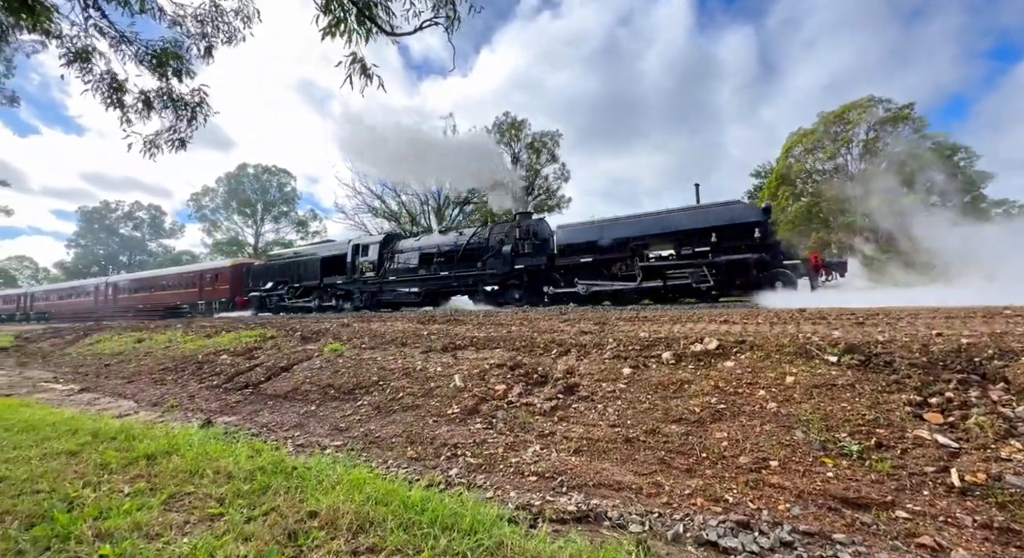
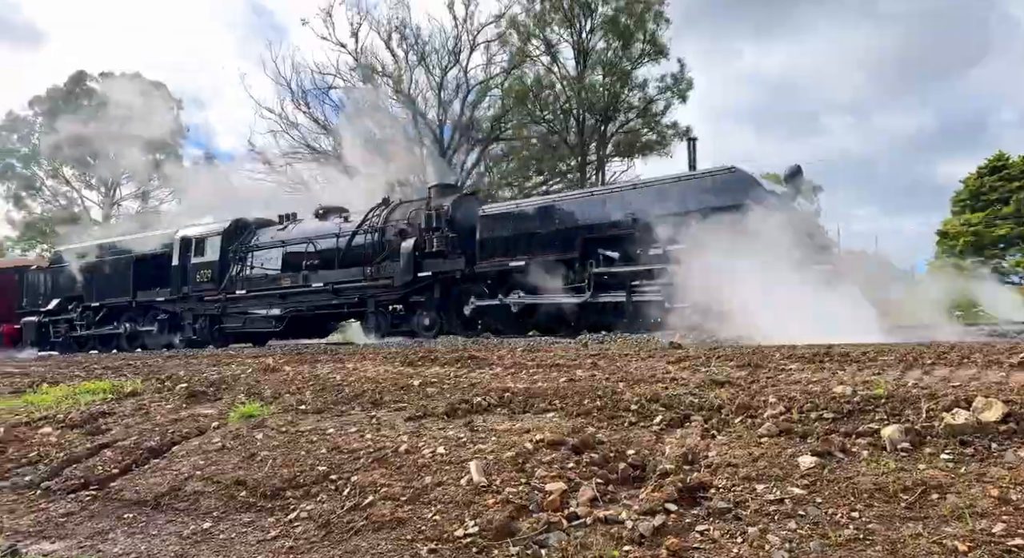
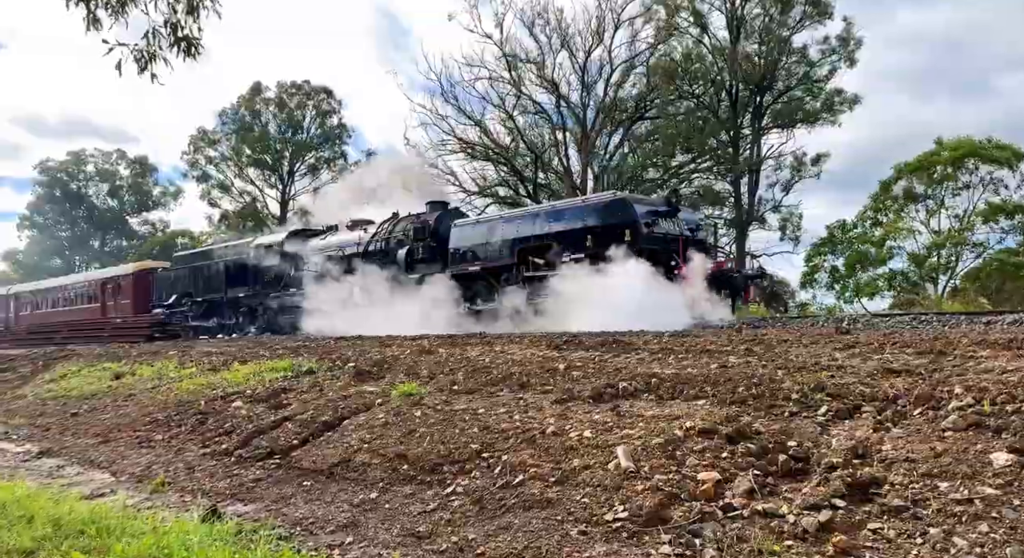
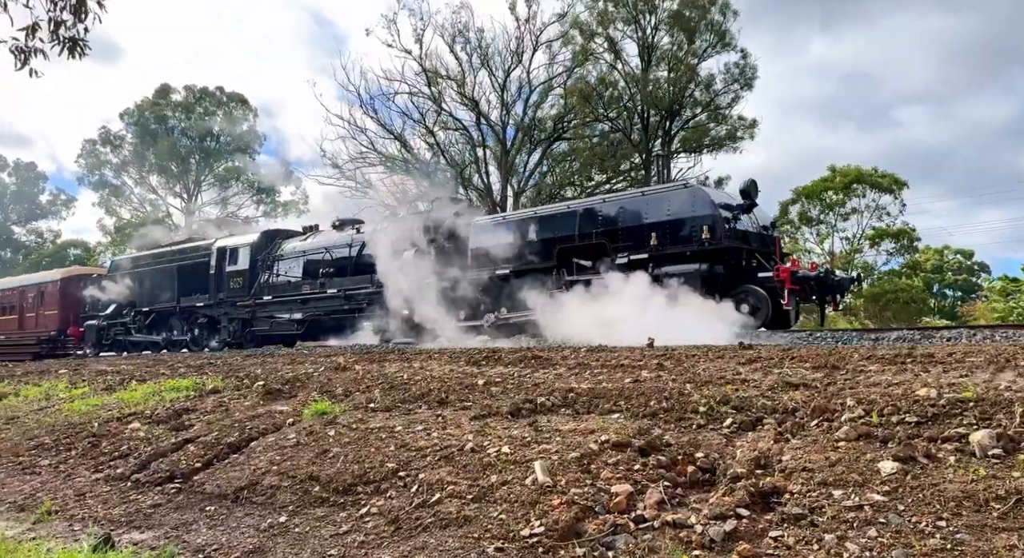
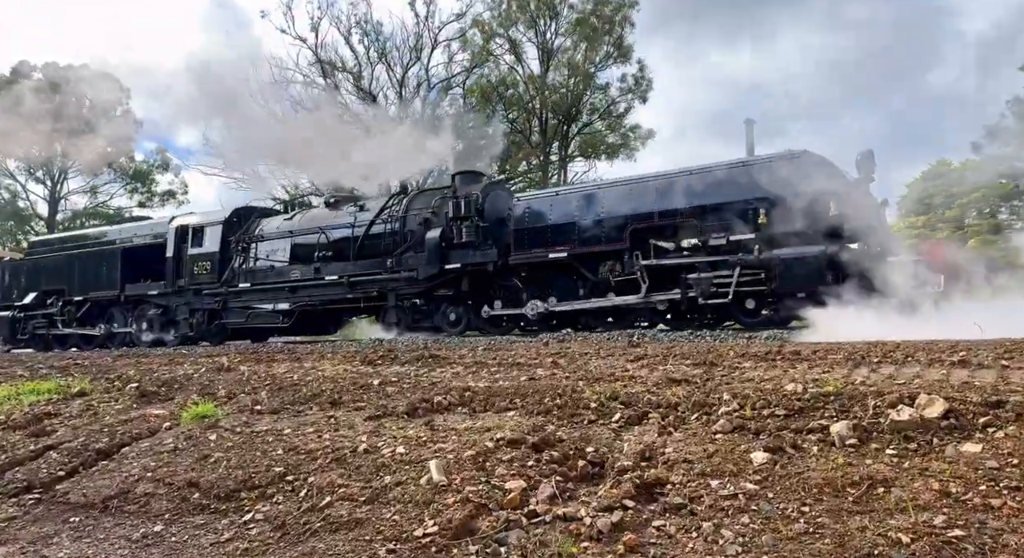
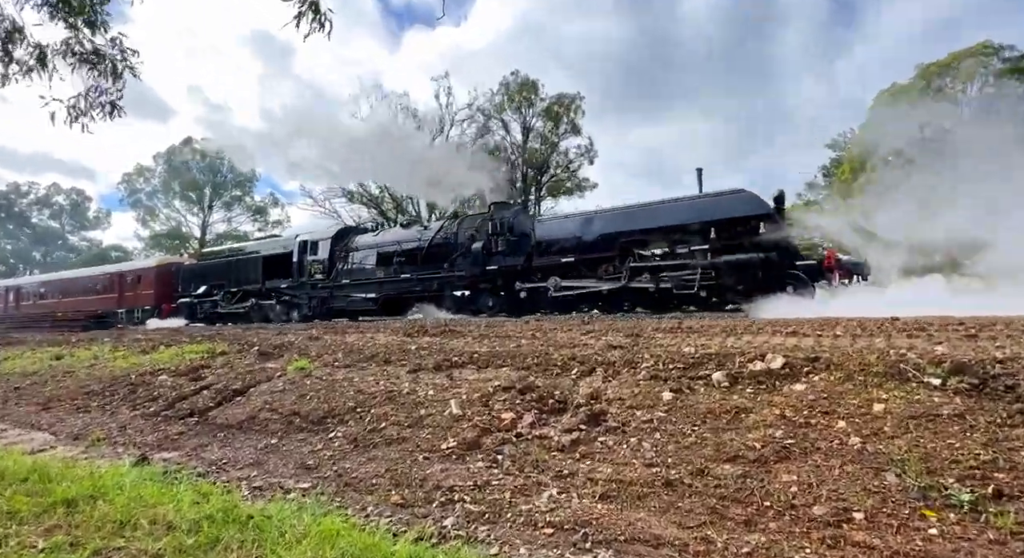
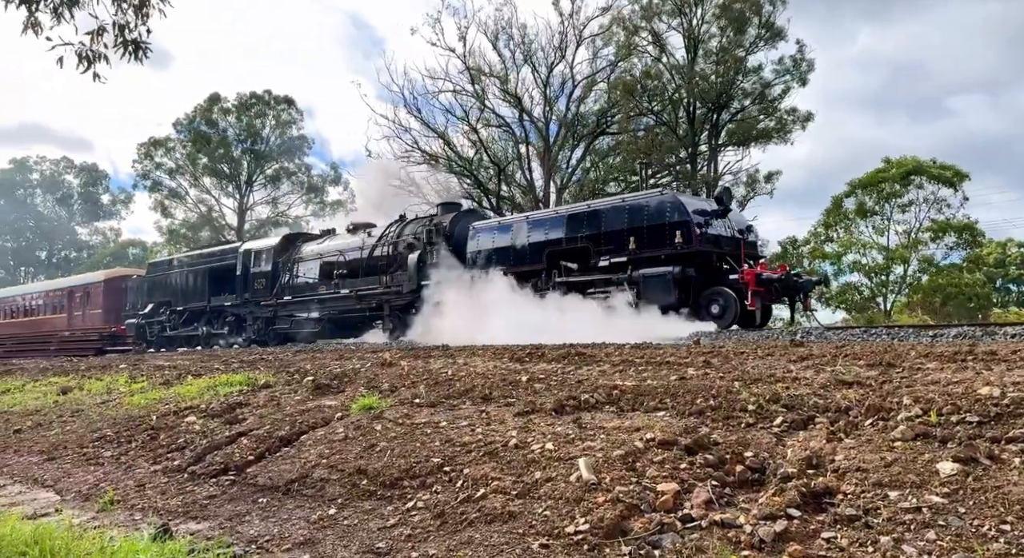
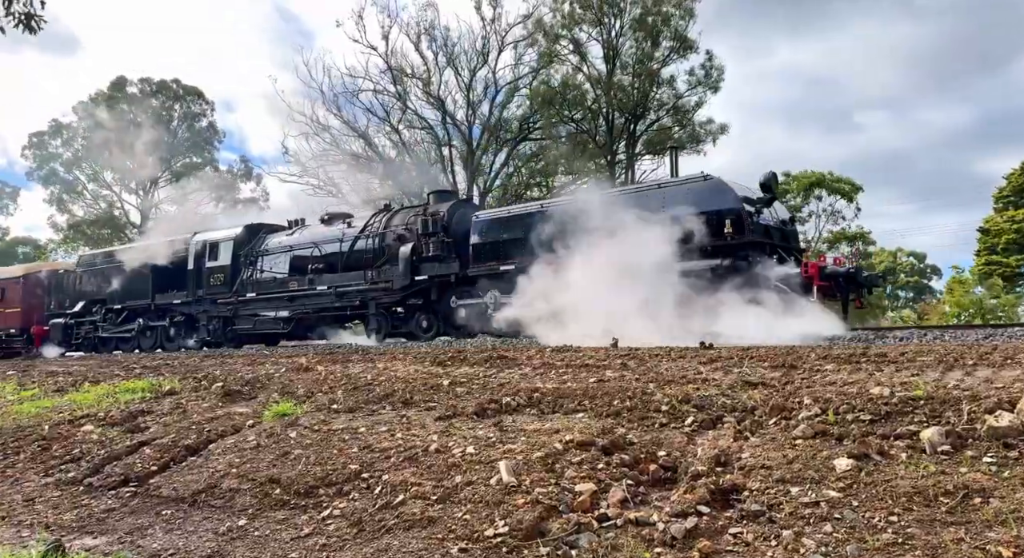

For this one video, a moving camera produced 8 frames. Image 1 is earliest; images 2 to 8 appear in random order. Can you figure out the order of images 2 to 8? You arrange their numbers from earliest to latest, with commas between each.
6, 5, 2, 8, 4, 7, 3
